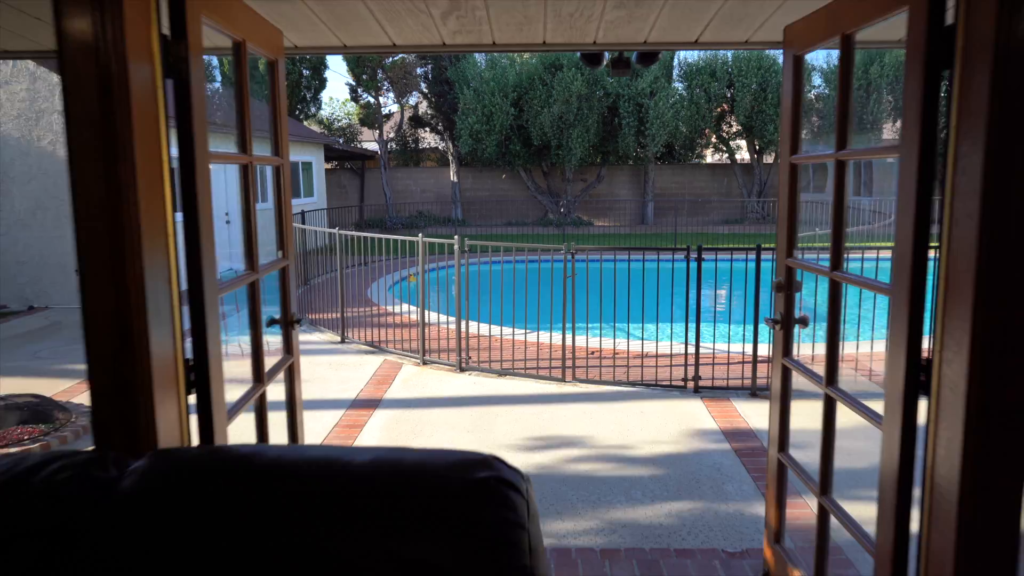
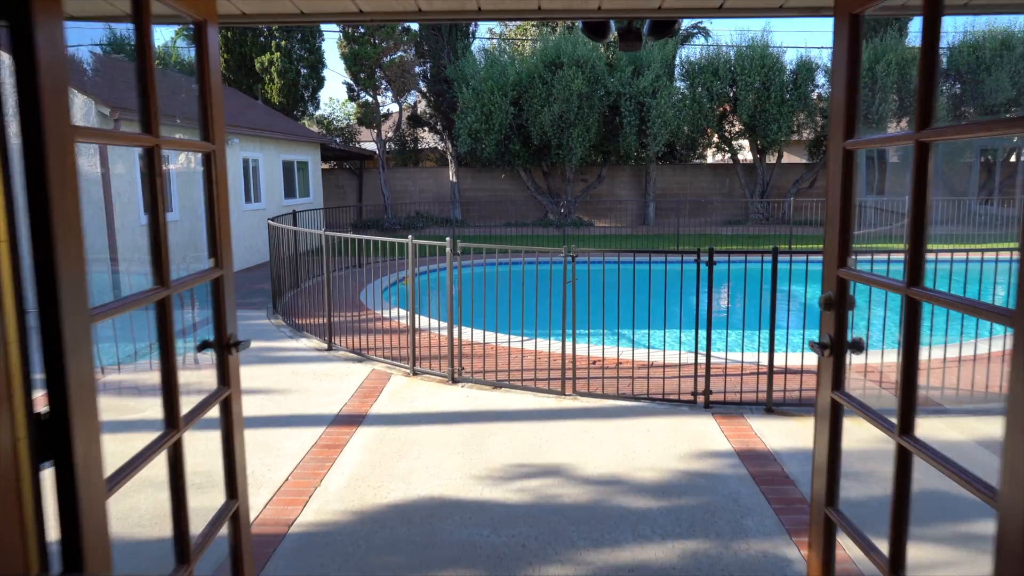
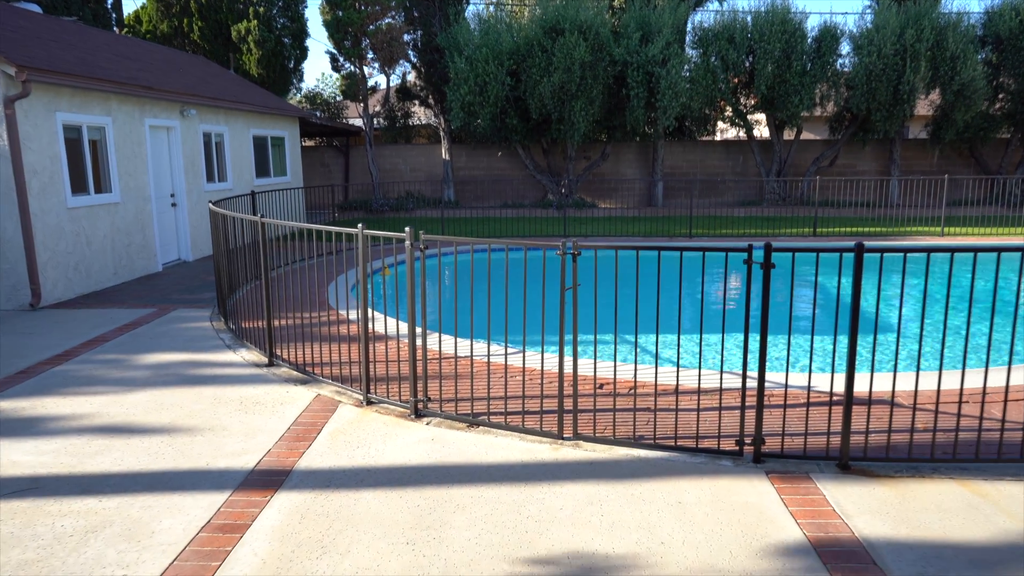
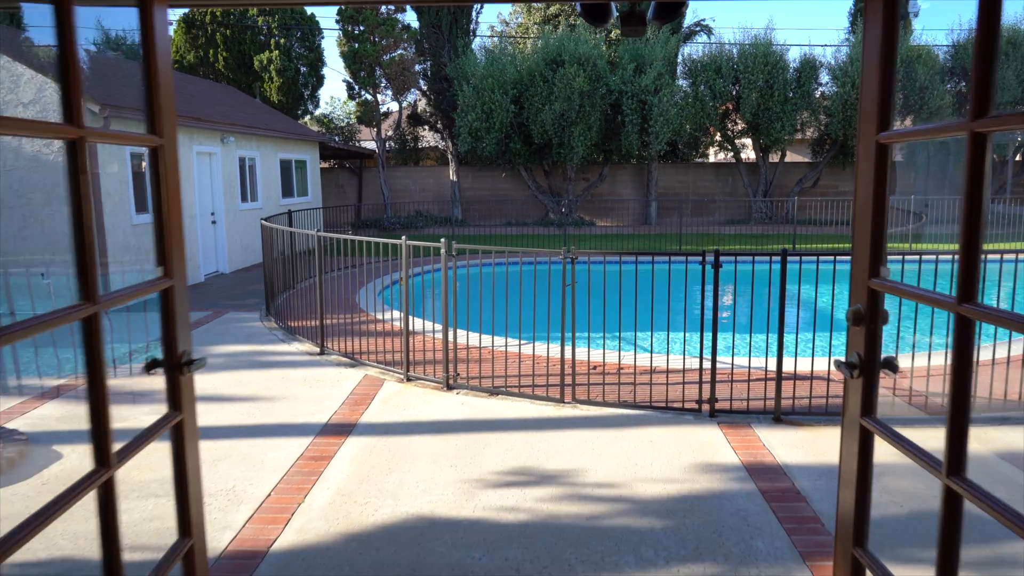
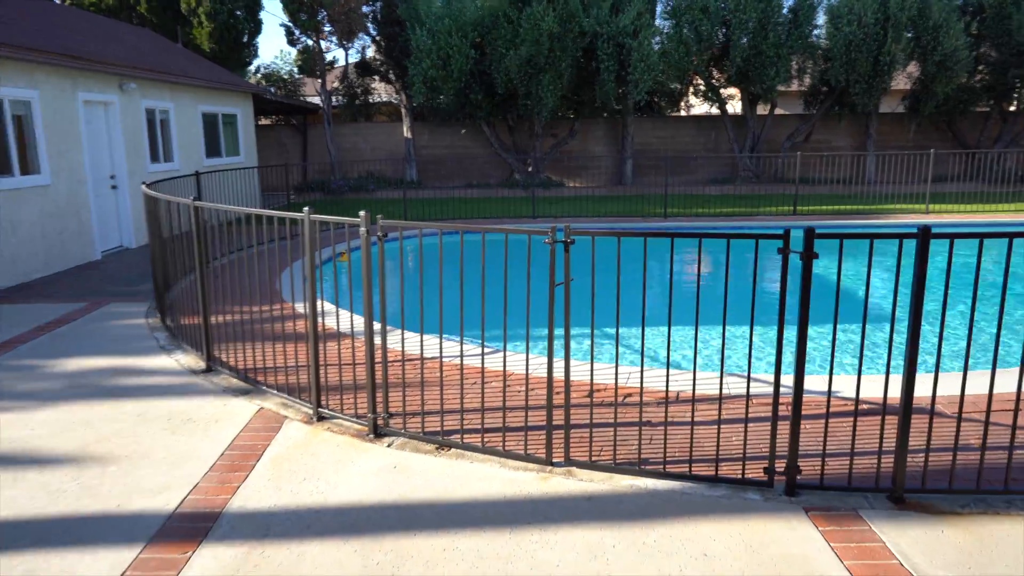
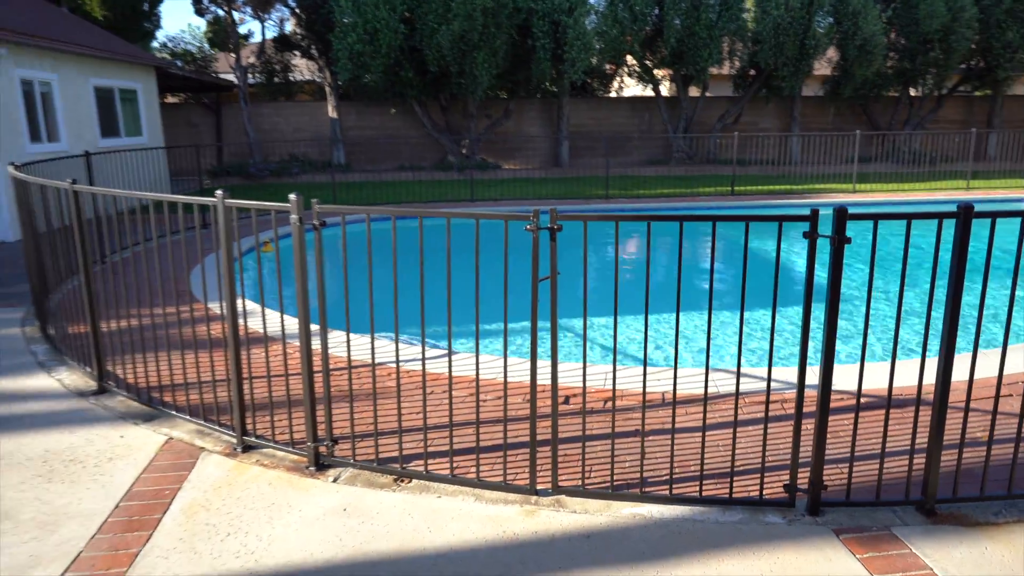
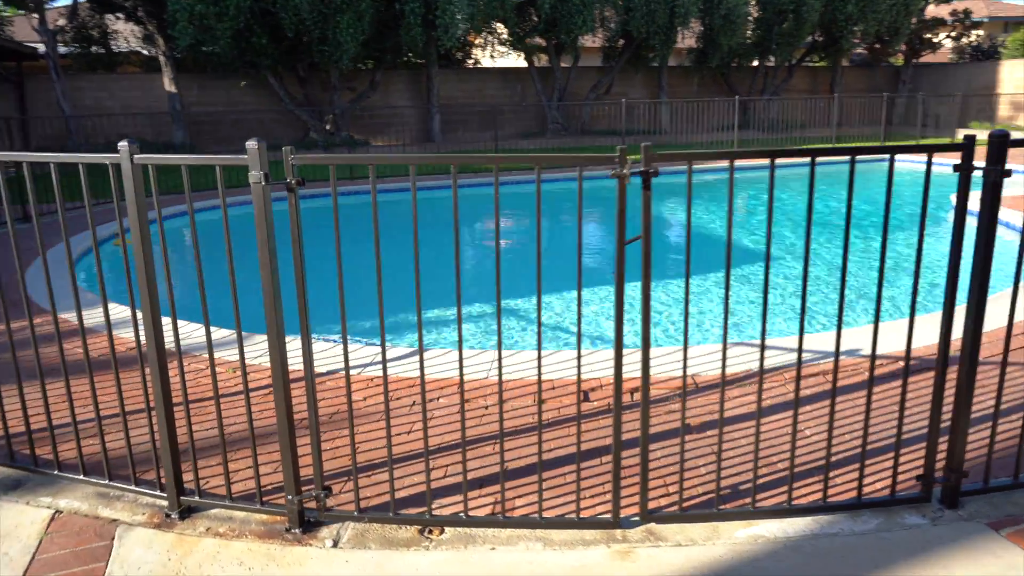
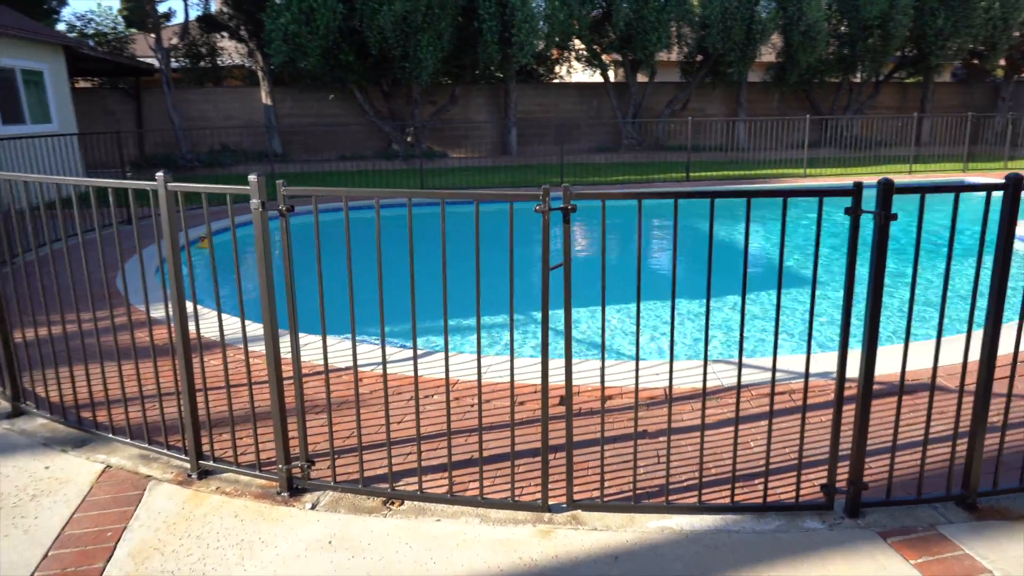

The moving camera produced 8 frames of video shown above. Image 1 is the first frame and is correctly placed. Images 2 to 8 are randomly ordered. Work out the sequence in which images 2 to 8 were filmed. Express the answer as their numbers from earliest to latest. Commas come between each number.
2, 4, 3, 5, 6, 8, 7
